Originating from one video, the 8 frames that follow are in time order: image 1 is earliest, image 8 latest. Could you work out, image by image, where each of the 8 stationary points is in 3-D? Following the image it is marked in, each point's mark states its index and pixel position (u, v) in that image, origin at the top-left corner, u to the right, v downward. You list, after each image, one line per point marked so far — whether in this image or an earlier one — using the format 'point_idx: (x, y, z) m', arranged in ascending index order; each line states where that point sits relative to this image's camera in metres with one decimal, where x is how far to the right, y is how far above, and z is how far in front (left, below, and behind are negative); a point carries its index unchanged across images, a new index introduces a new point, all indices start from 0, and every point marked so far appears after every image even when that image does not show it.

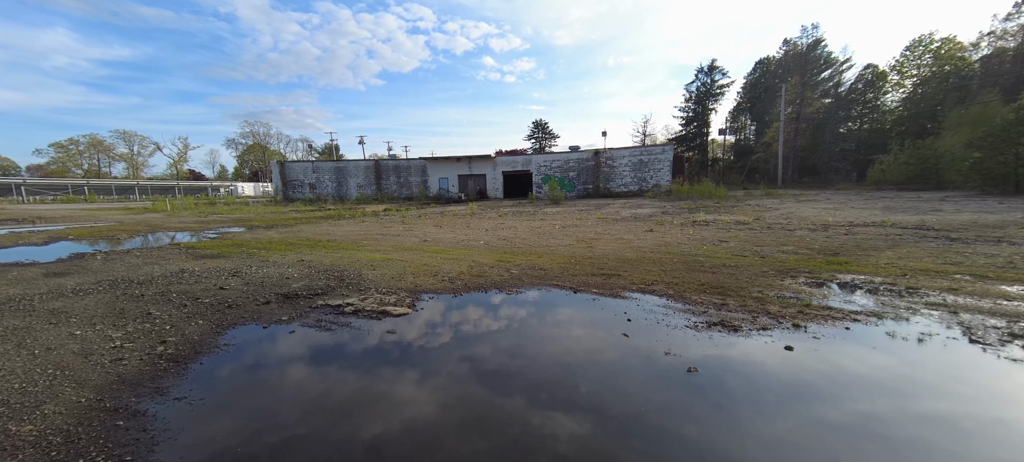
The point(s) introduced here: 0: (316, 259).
0: (-2.9, -0.4, +5.6) m
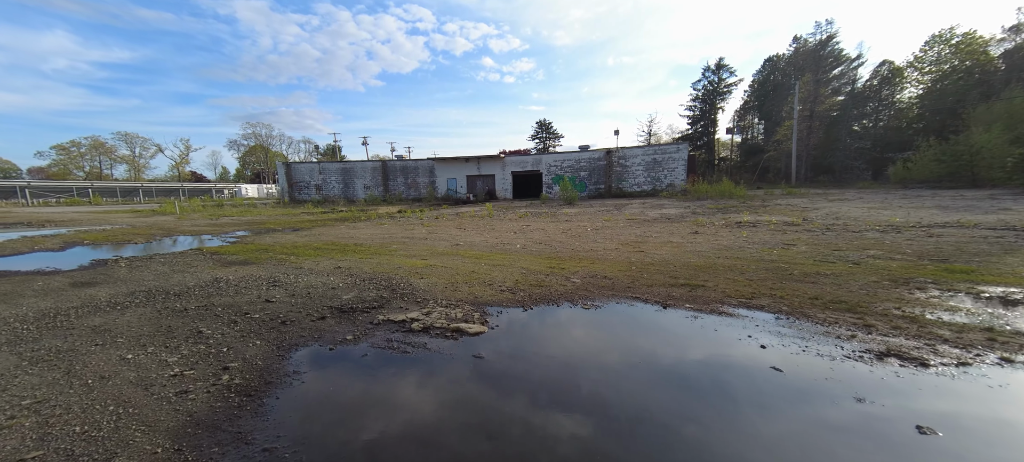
0: (-2.3, -0.5, +5.3) m
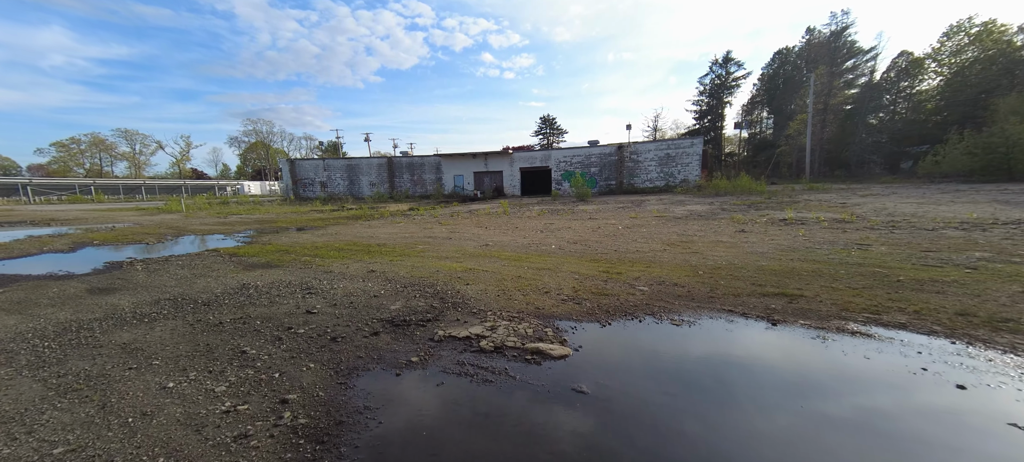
0: (-1.7, -0.5, +5.0) m
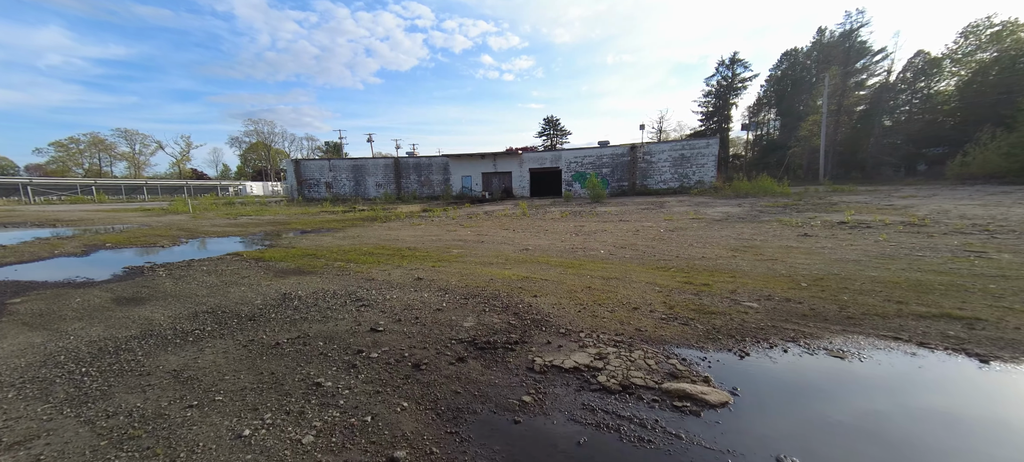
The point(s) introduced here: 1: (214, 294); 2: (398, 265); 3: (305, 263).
0: (-1.0, -0.6, +4.6) m
1: (-3.7, -0.8, +4.6) m
2: (-1.8, -0.6, +5.9) m
3: (-3.8, -0.6, +6.8) m
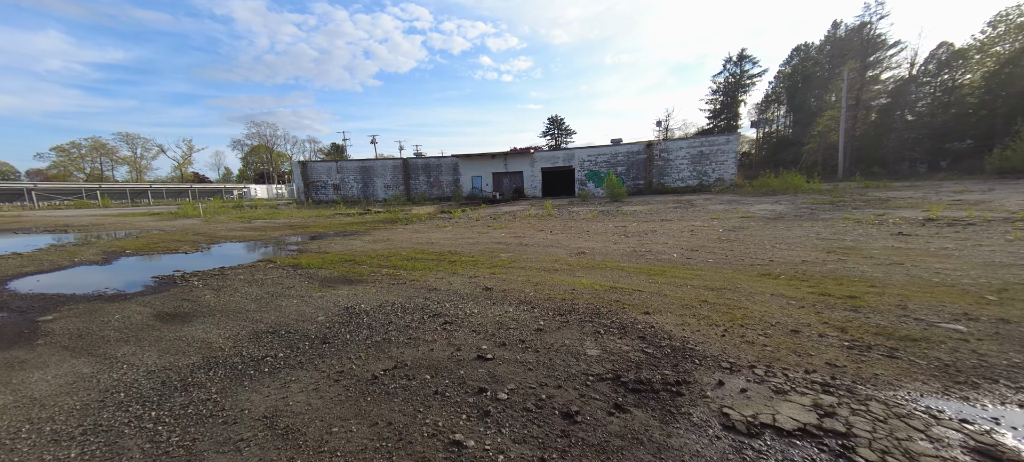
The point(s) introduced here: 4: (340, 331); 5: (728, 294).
0: (-0.1, -0.7, +4.2) m
1: (-2.8, -0.9, +4.2) m
2: (-0.8, -0.6, +5.4) m
3: (-2.8, -0.7, +6.4) m
4: (-1.5, -0.8, +3.2) m
5: (+2.0, -0.6, +3.4) m
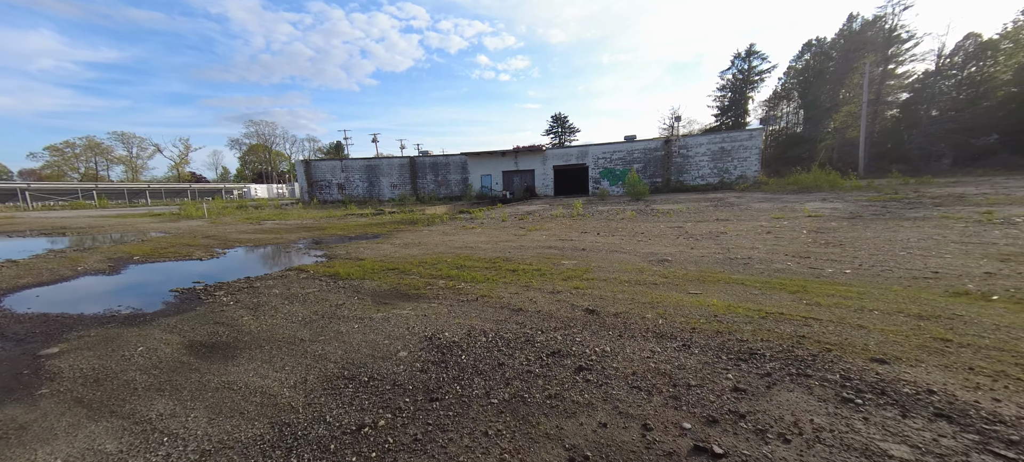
0: (+1.0, -0.7, +3.3) m
1: (-1.8, -1.0, +3.4) m
2: (+0.2, -0.7, +4.6) m
3: (-1.7, -0.8, +5.6) m
4: (-0.5, -0.9, +2.4) m
5: (+3.0, -0.6, +2.5) m
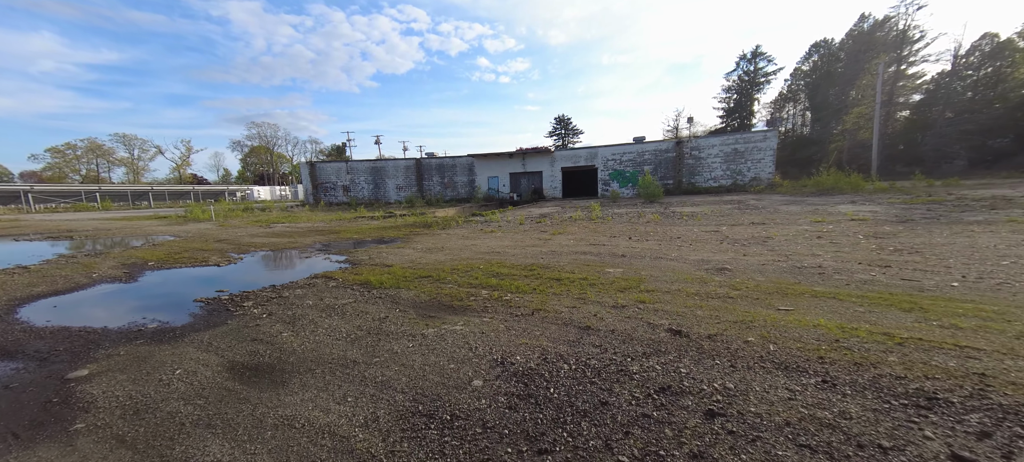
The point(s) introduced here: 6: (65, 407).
0: (+1.6, -0.8, +2.9) m
1: (-1.1, -1.1, +3.1) m
2: (+0.9, -0.8, +4.2) m
3: (-1.0, -0.9, +5.2) m
4: (+0.2, -1.0, +2.0) m
5: (+3.6, -0.7, +2.1) m
6: (-3.2, -1.2, +2.6) m
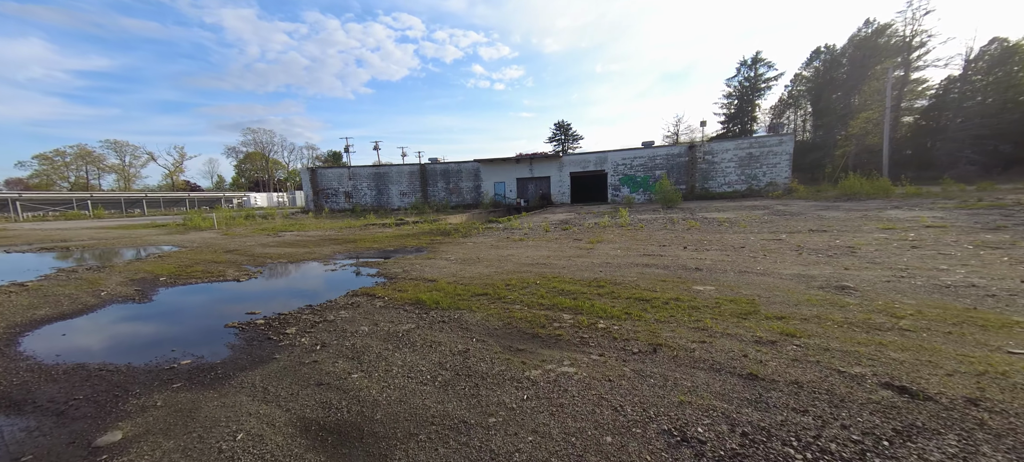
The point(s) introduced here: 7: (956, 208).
0: (+2.7, -0.9, +2.1) m
1: (-0.1, -1.2, +2.3) m
2: (+2.0, -0.9, +3.5) m
3: (0.0, -1.0, +4.5) m
4: (+1.2, -1.1, +1.2) m
5: (+4.7, -0.8, +1.3) m
6: (-2.1, -1.4, +1.9) m
7: (+15.7, +0.9, +12.8) m
